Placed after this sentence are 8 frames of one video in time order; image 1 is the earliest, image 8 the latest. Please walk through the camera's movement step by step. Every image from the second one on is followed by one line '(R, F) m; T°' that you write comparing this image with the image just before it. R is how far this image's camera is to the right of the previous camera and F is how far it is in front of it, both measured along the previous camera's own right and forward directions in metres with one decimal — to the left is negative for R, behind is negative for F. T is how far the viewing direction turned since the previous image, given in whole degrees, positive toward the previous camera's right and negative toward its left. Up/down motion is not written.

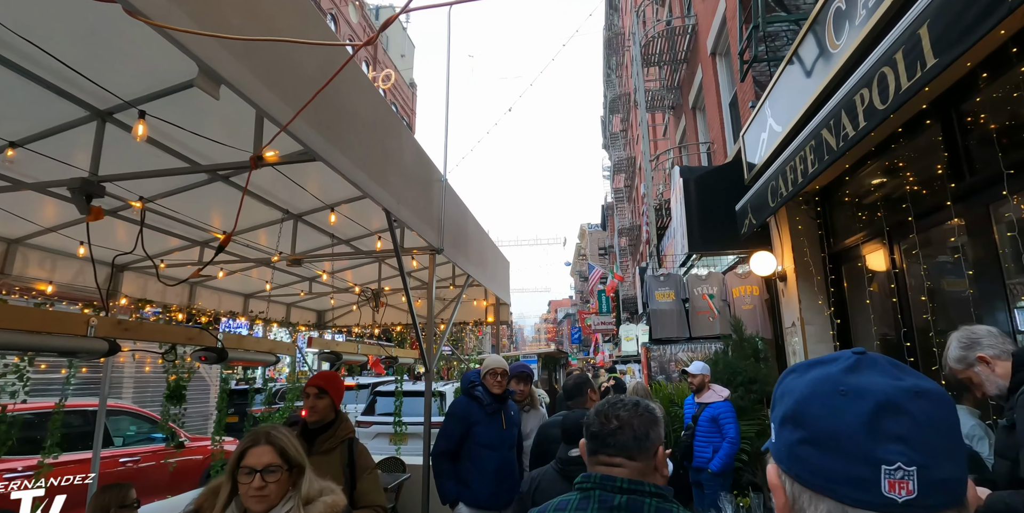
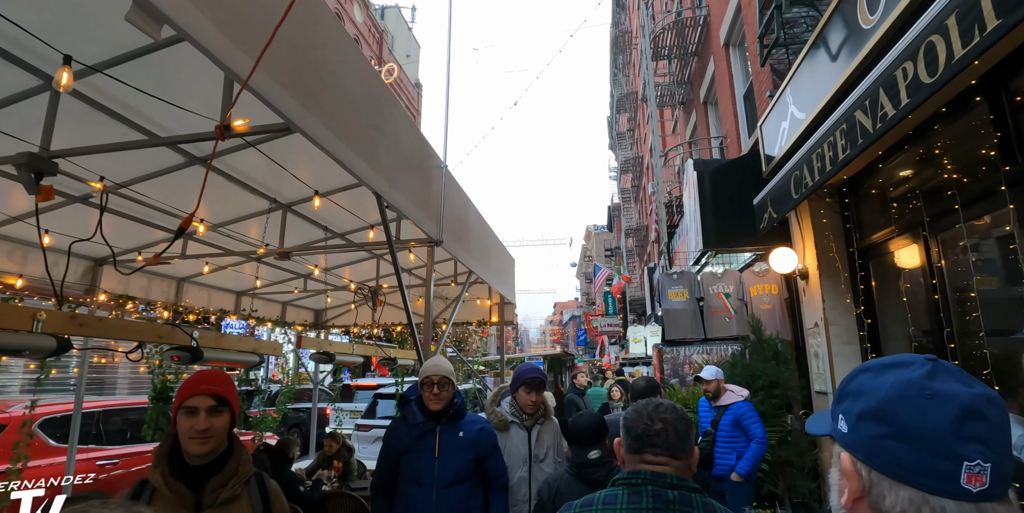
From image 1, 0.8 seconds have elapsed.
(0.0, +0.4) m; -1°
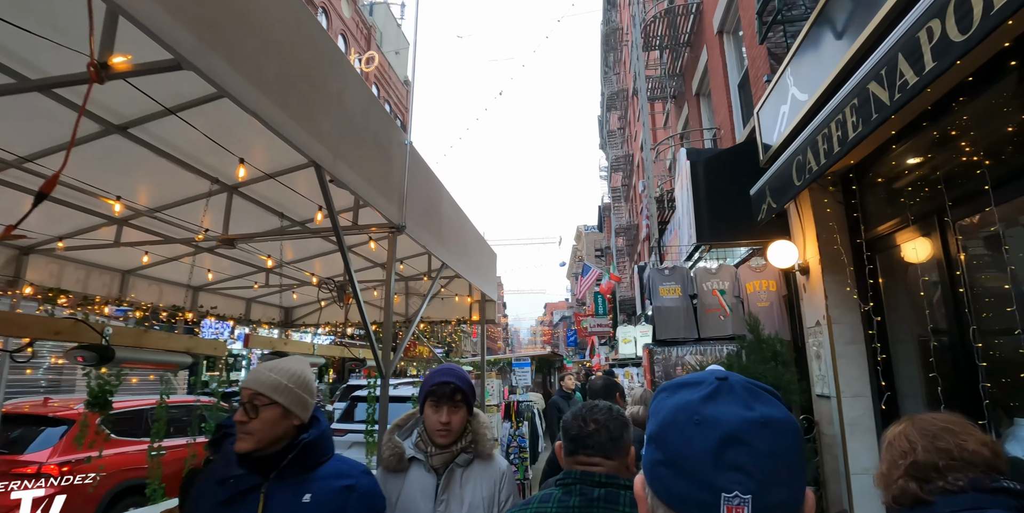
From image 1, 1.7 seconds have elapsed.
(+0.1, +0.5) m; +1°
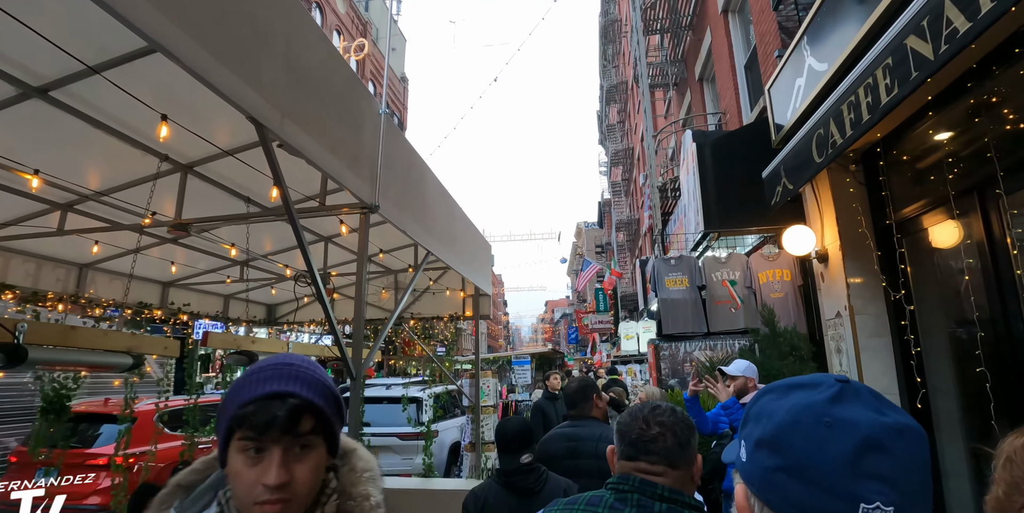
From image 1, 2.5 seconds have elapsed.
(+0.1, +0.5) m; 0°
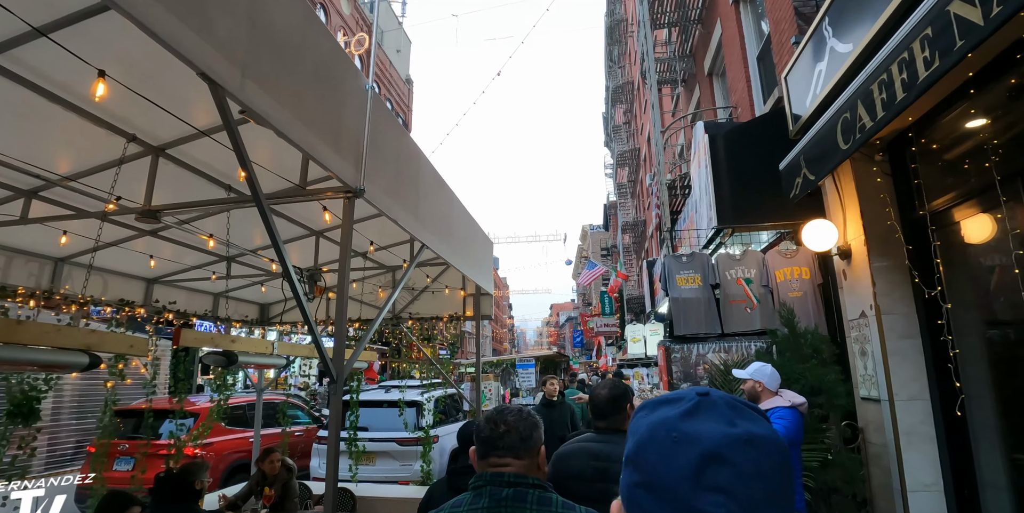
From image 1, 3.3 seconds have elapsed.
(0.0, +0.3) m; -1°
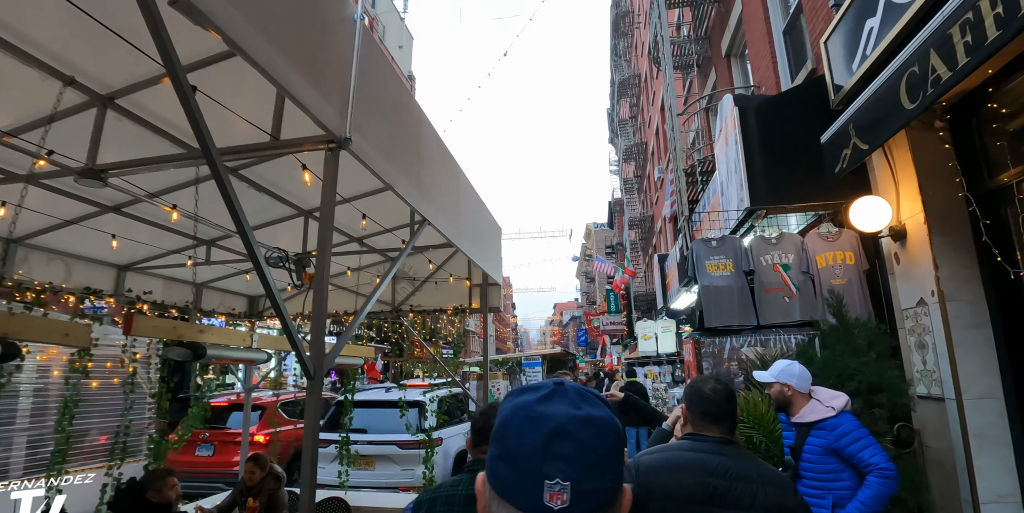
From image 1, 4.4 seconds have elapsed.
(-0.1, +0.6) m; 0°
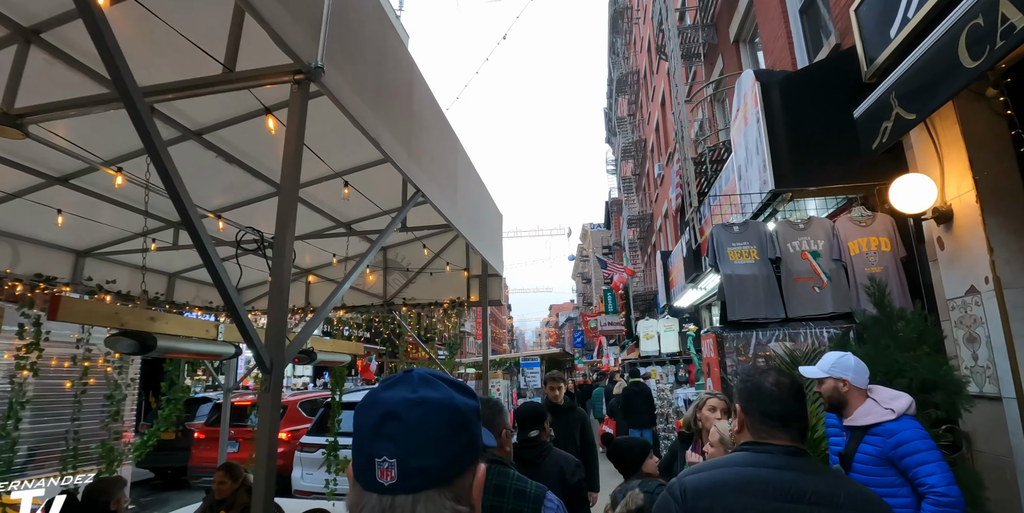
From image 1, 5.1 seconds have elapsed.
(-0.1, +0.5) m; +1°
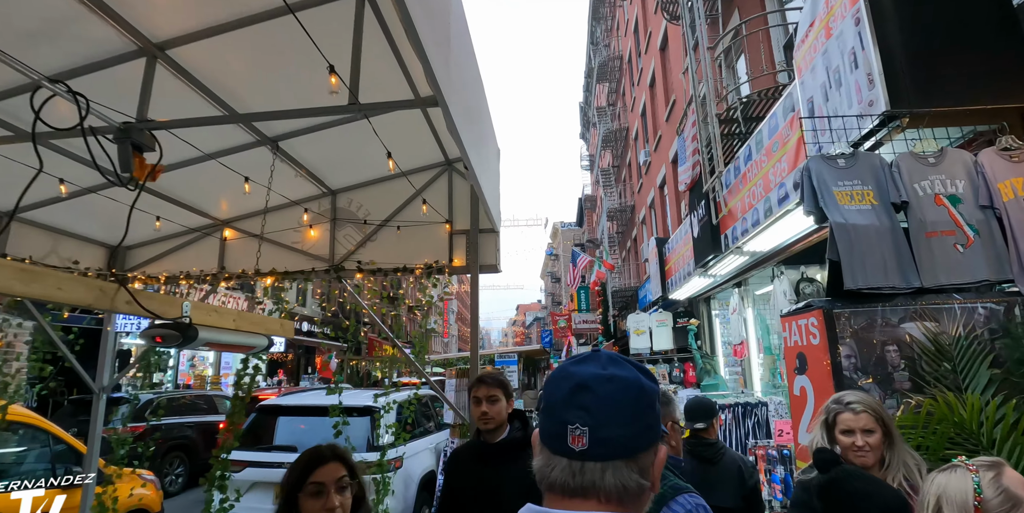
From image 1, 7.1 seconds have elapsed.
(-0.3, +1.7) m; +4°
